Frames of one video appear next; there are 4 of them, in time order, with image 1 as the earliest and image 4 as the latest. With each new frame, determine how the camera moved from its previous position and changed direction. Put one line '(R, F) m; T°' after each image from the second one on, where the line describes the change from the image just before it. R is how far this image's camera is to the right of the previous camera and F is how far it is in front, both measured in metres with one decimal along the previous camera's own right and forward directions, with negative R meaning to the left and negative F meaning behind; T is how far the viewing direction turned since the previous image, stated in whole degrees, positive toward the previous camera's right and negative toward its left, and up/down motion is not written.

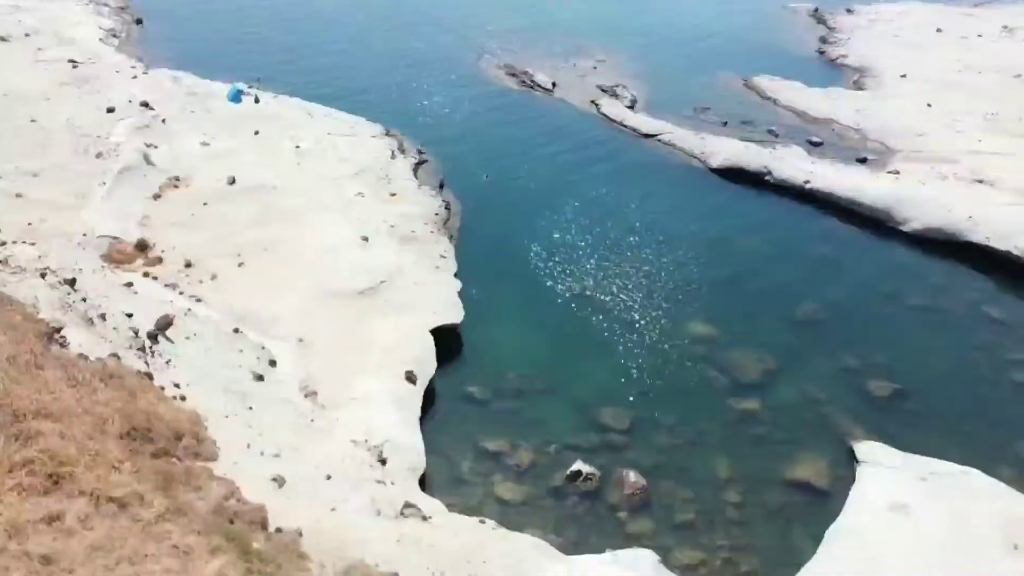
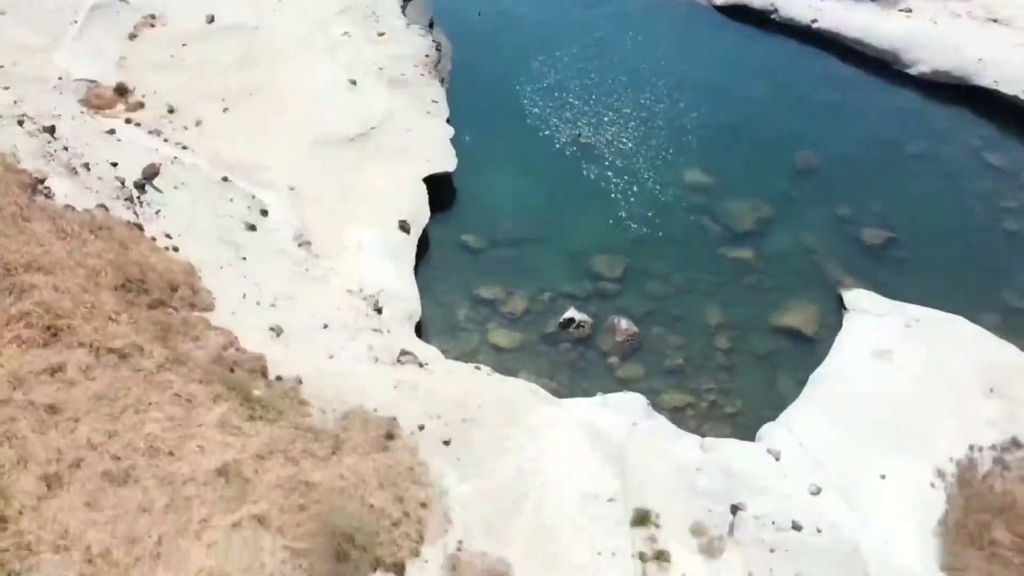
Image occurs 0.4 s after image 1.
(0.0, +0.1) m; 0°
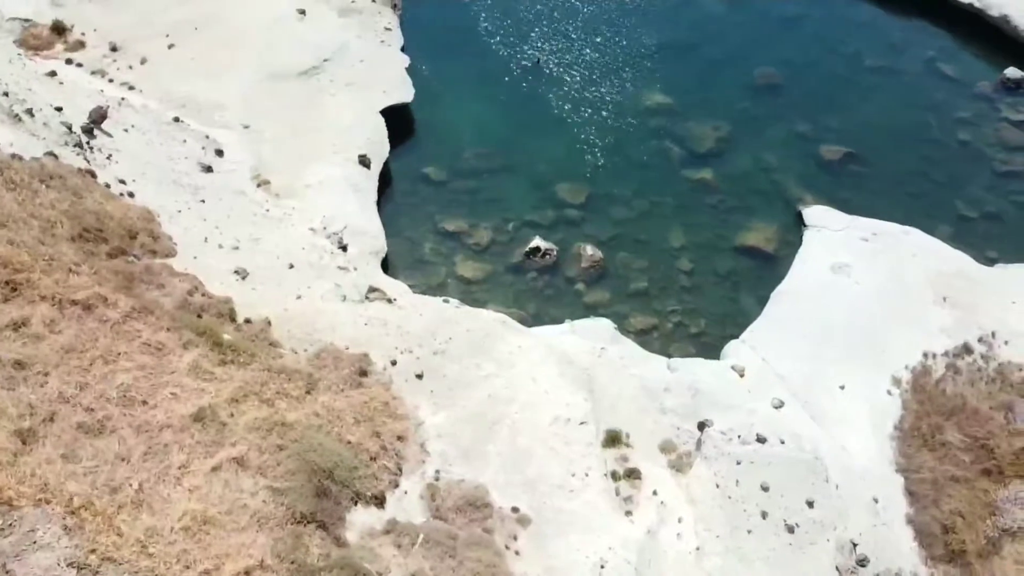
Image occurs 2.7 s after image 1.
(0.0, 0.0) m; +2°
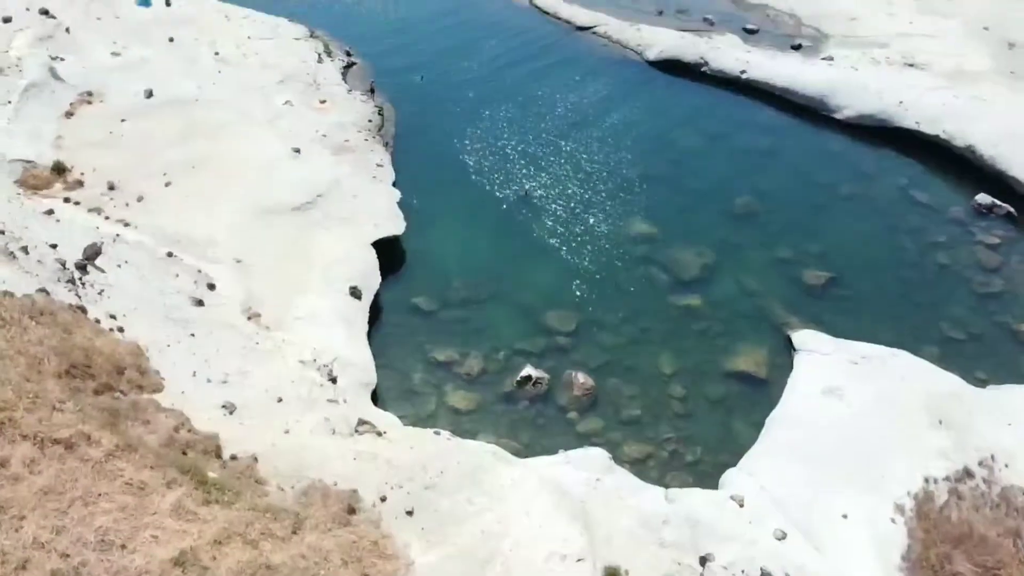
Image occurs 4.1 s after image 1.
(0.0, 0.0) m; +1°
